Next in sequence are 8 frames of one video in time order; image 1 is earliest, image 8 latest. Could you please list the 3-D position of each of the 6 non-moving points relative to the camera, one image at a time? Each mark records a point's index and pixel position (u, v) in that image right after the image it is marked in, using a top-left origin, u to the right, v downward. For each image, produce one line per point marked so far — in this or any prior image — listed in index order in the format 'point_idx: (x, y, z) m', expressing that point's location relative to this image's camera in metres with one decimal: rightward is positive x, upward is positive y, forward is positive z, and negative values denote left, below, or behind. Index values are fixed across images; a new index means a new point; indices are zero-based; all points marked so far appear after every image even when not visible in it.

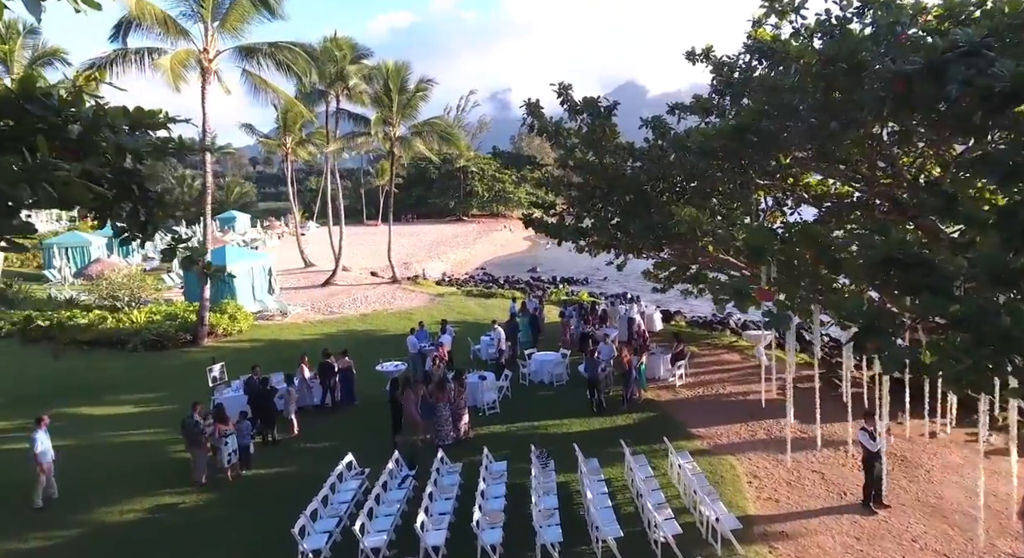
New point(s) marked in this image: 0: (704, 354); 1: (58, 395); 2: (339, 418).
0: (+4.2, -1.6, +15.8) m
1: (-11.3, -2.9, +18.6) m
2: (-3.4, -2.8, +14.6) m
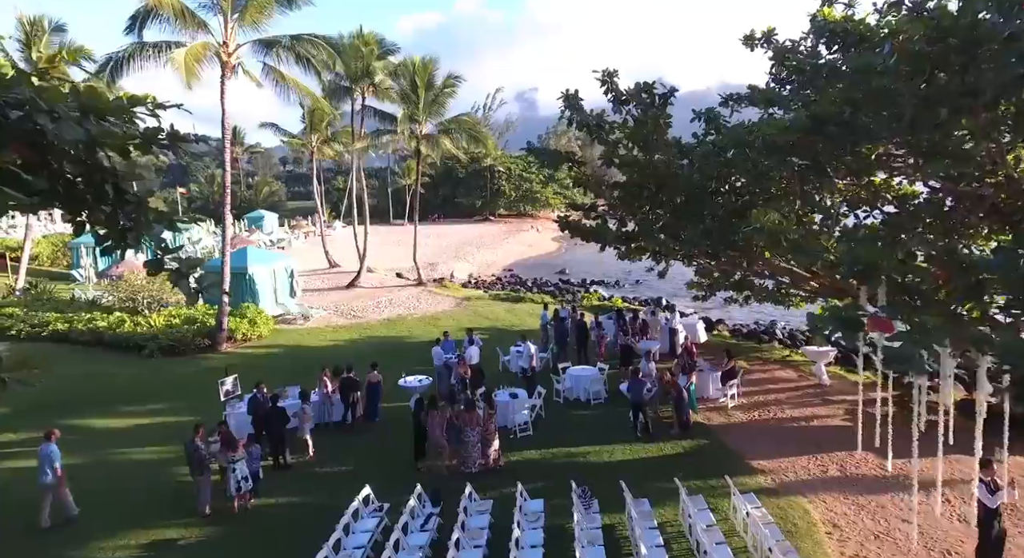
0: (+4.9, -1.8, +14.4) m
1: (-10.6, -3.0, +17.8) m
2: (-2.8, -3.0, +13.5) m
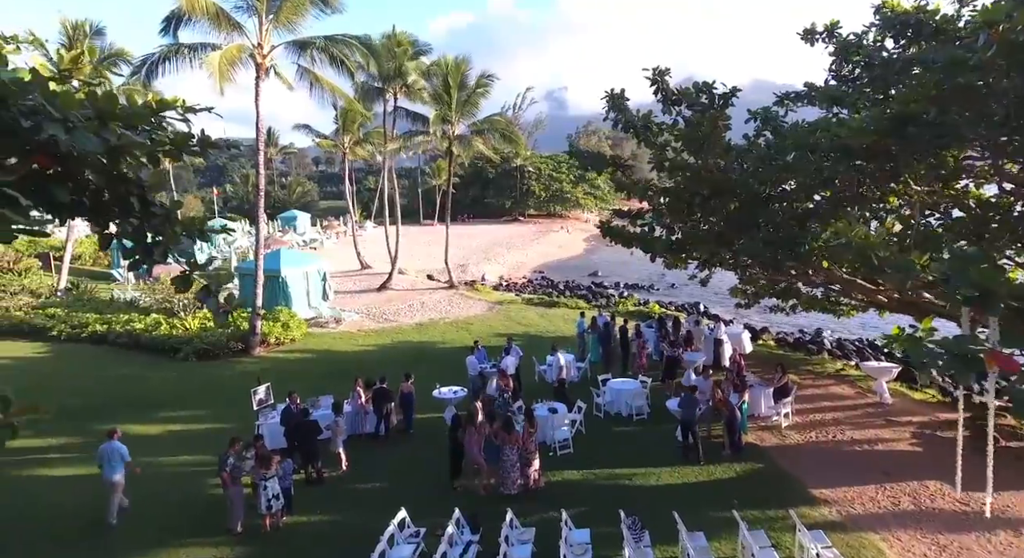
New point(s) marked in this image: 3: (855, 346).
0: (+5.6, -2.0, +13.7) m
1: (-9.7, -3.1, +17.7) m
2: (-2.1, -3.1, +13.1) m
3: (+8.8, -1.7, +18.7) m
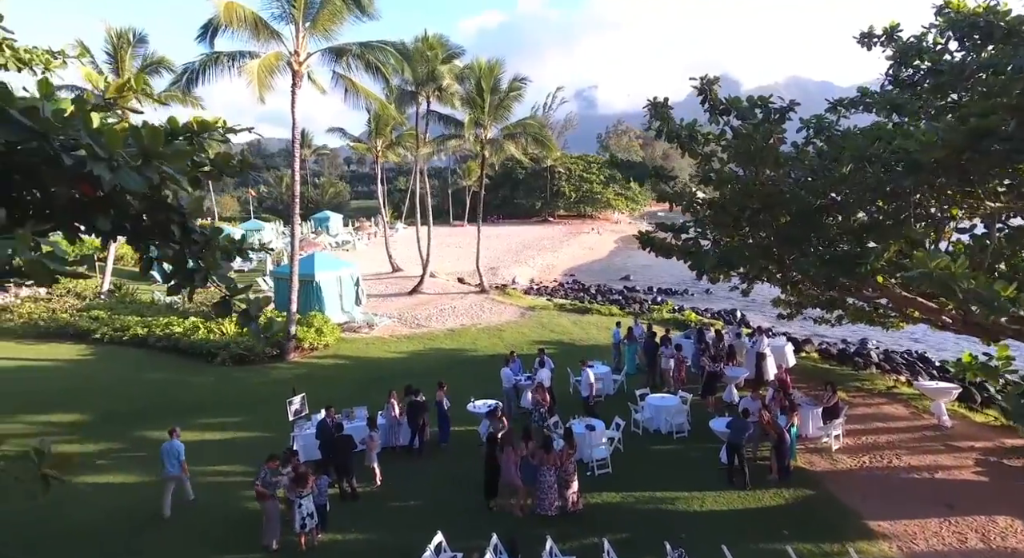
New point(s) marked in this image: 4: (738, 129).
0: (+6.2, -2.2, +13.1) m
1: (-8.9, -3.3, +17.7) m
2: (-1.5, -3.3, +12.8) m
3: (+9.6, -2.0, +18.0) m
4: (+3.1, +2.1, +10.1) m
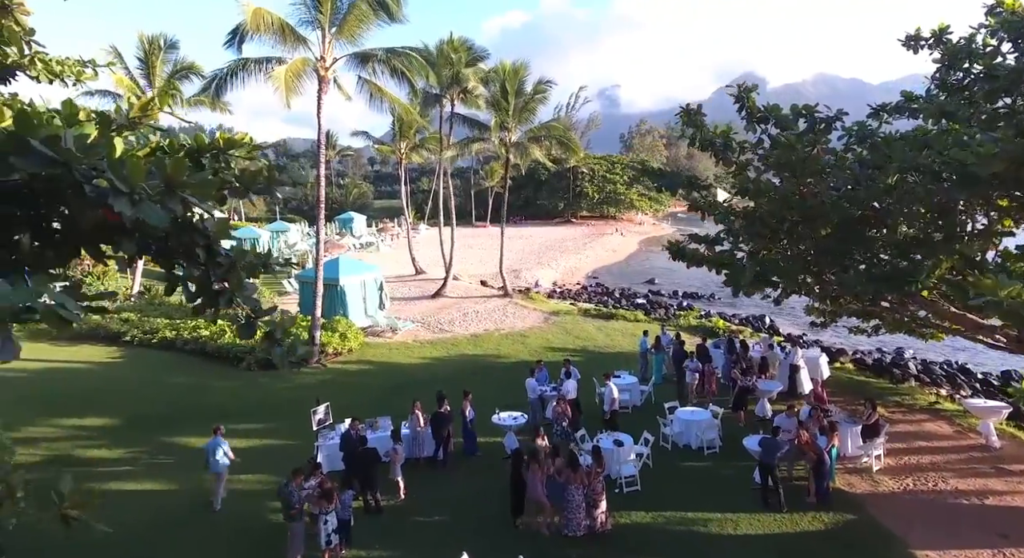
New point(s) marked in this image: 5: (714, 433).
0: (+6.7, -2.5, +12.6) m
1: (-8.3, -3.4, +17.7) m
2: (-1.0, -3.5, +12.6) m
3: (+10.2, -2.2, +17.4) m
4: (+3.5, +1.9, +9.7) m
5: (+3.5, -2.7, +12.6) m
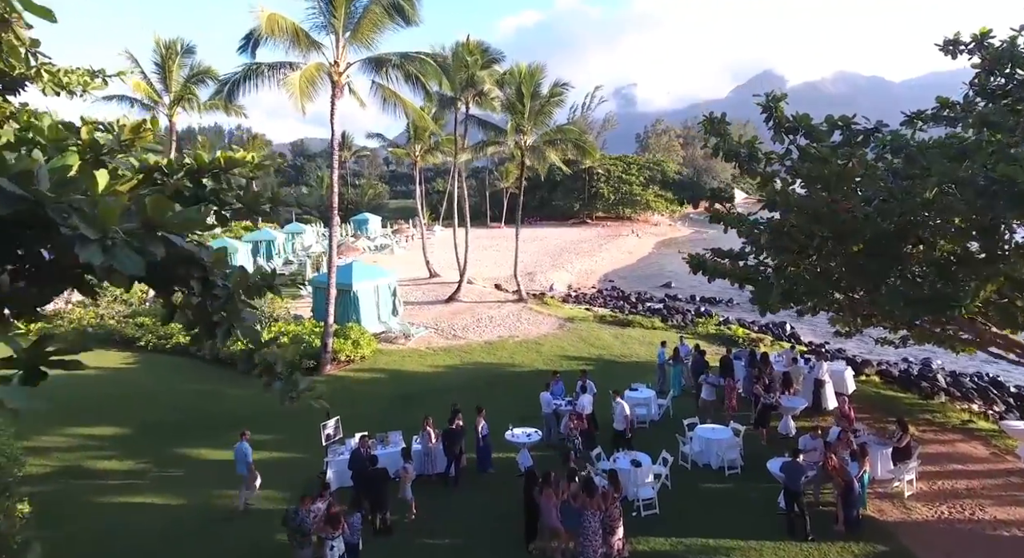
0: (+6.9, -2.7, +12.1) m
1: (-8.0, -3.6, +17.5) m
2: (-0.8, -3.7, +12.2) m
3: (+10.6, -2.5, +16.8) m
4: (+3.7, +1.7, +9.3) m
5: (+3.7, -2.9, +12.2) m
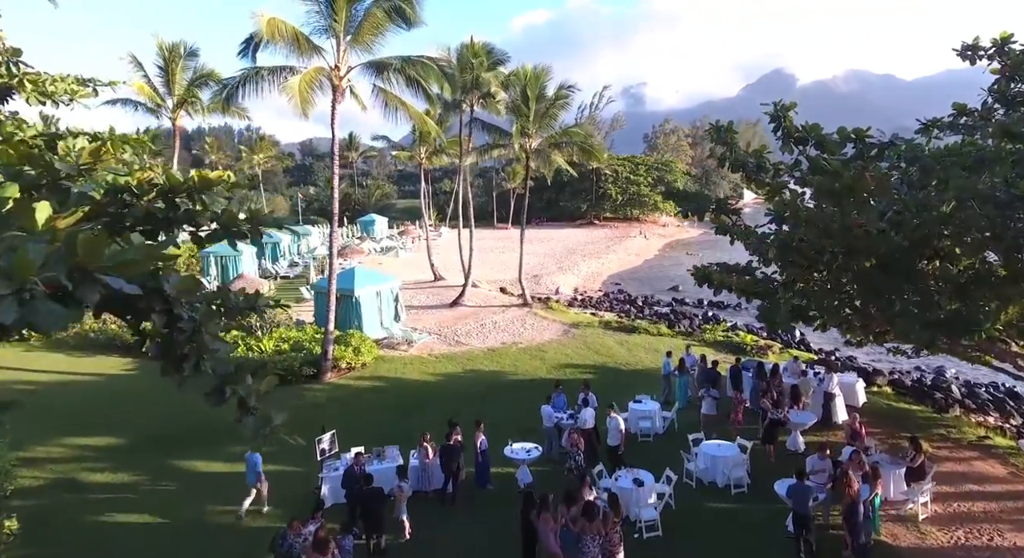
0: (+6.9, -2.9, +11.7) m
1: (-7.9, -3.8, +17.2) m
2: (-0.8, -3.9, +11.9) m
3: (+10.6, -2.7, +16.3) m
4: (+3.7, +1.5, +8.9) m
5: (+3.7, -3.1, +11.8) m
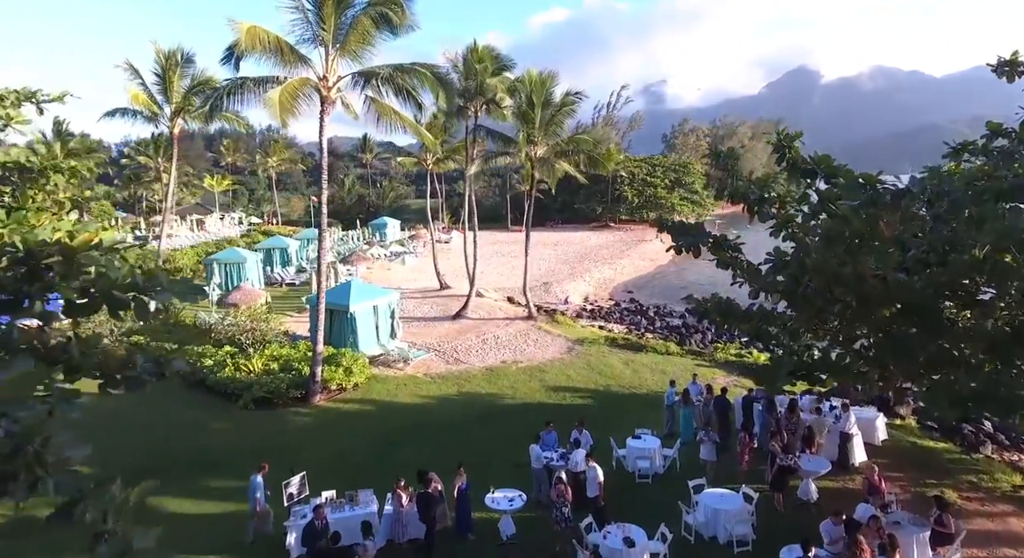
0: (+6.6, -3.4, +10.5) m
1: (-8.1, -4.3, +16.3) m
2: (-1.1, -4.4, +10.8) m
3: (+10.4, -3.2, +15.1) m
4: (+3.3, +0.9, +7.7) m
5: (+3.4, -3.6, +10.6) m
